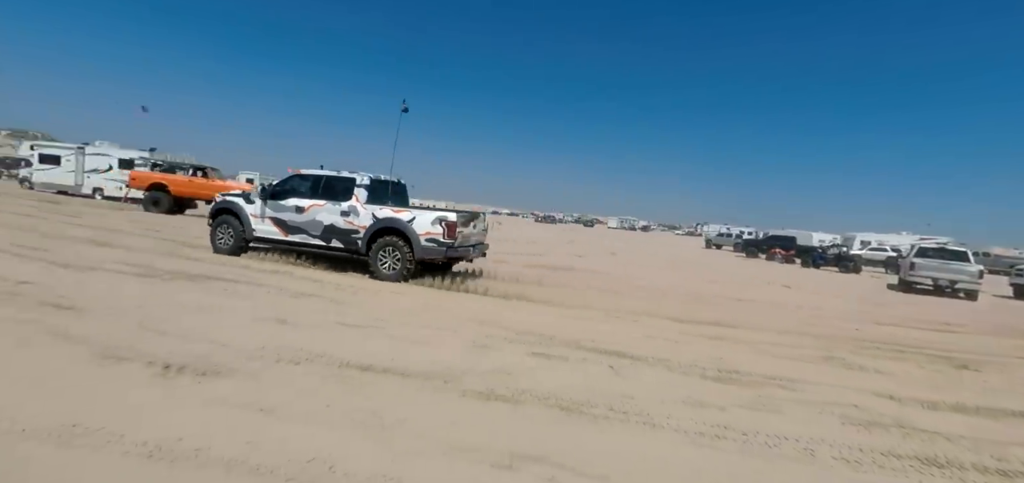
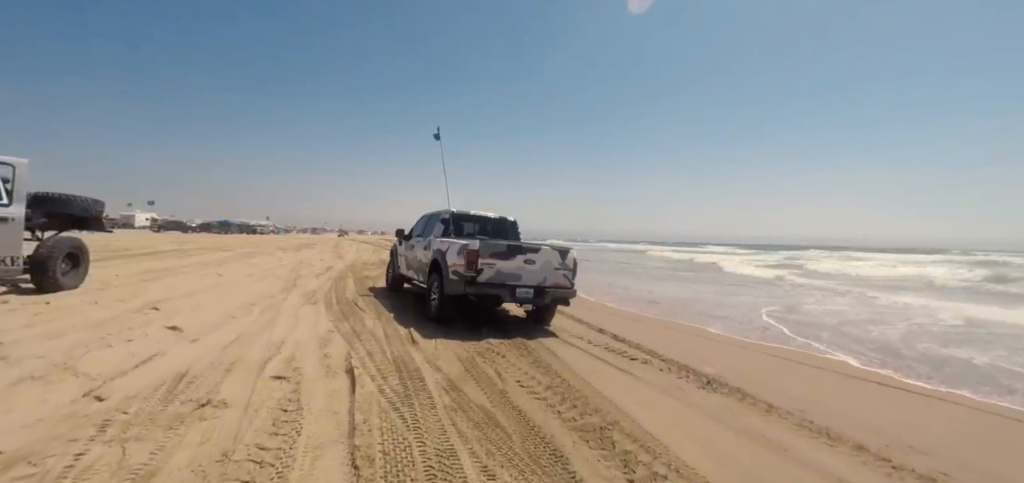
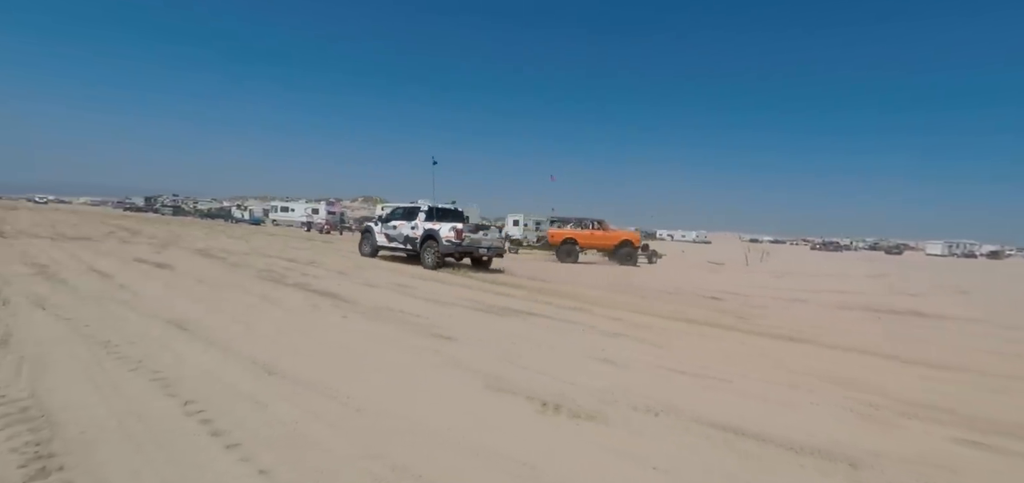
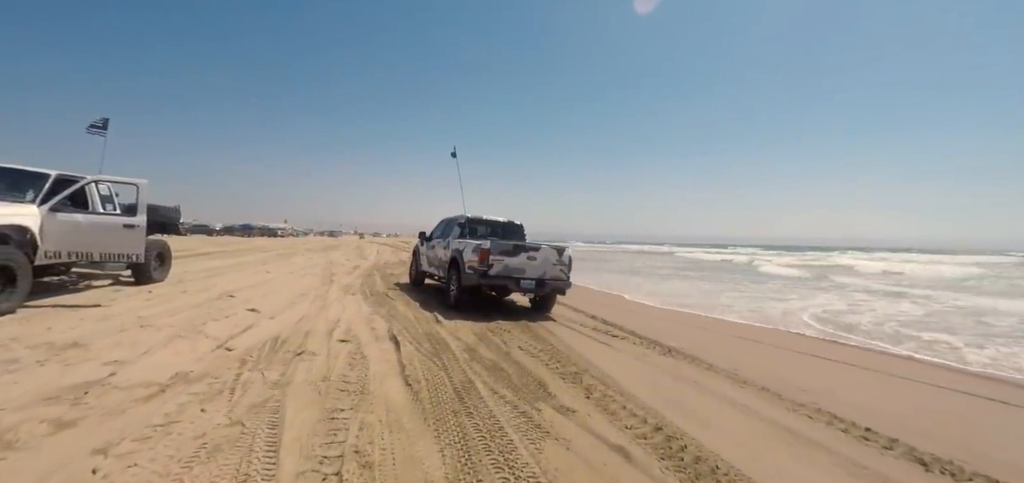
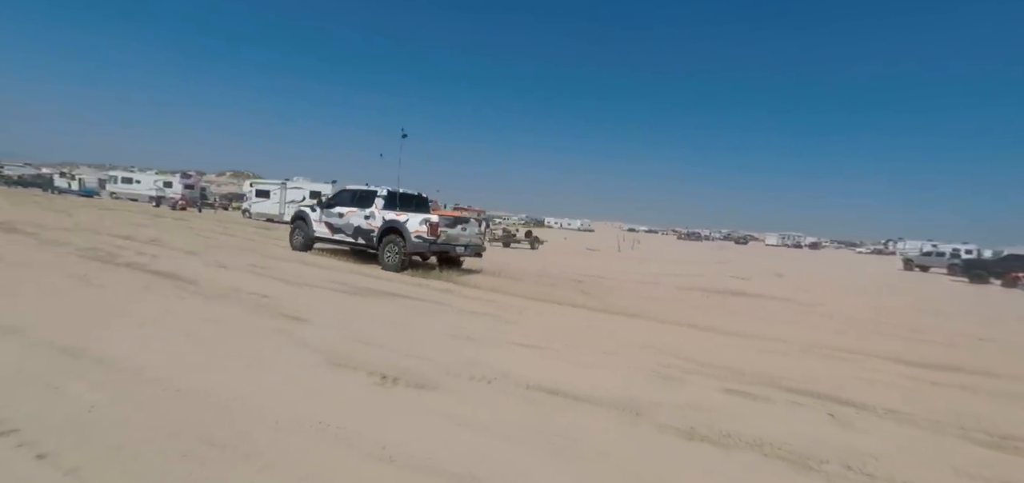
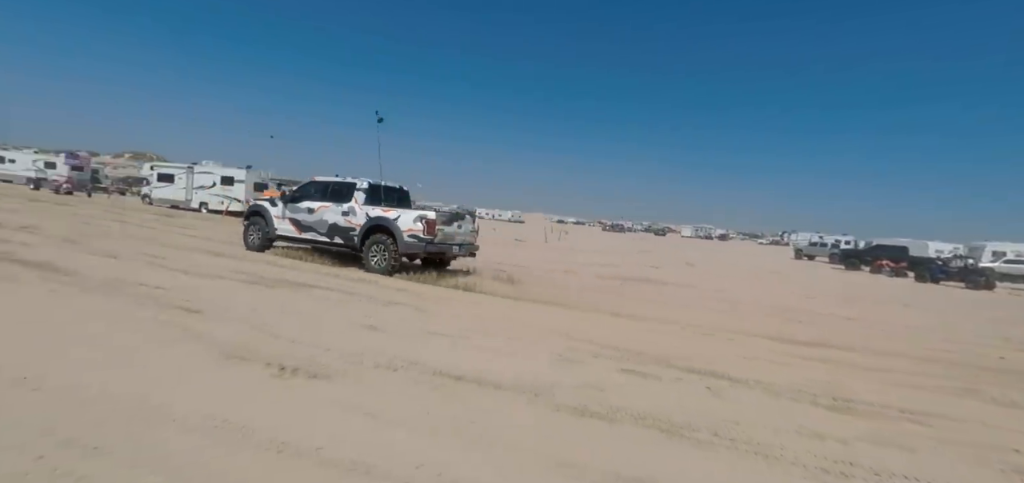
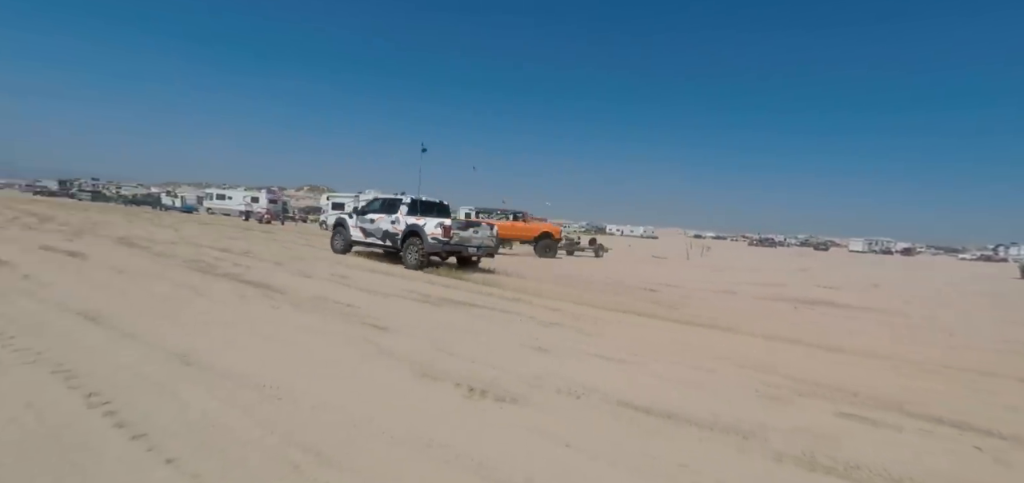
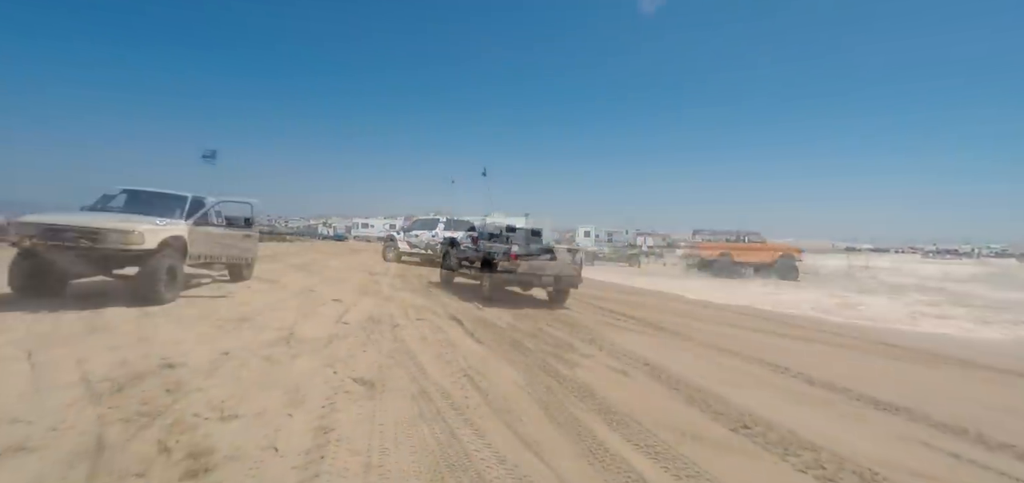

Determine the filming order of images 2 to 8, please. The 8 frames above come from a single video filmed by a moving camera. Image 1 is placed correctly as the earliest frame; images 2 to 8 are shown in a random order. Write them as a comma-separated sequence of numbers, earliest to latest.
6, 5, 7, 3, 8, 4, 2
